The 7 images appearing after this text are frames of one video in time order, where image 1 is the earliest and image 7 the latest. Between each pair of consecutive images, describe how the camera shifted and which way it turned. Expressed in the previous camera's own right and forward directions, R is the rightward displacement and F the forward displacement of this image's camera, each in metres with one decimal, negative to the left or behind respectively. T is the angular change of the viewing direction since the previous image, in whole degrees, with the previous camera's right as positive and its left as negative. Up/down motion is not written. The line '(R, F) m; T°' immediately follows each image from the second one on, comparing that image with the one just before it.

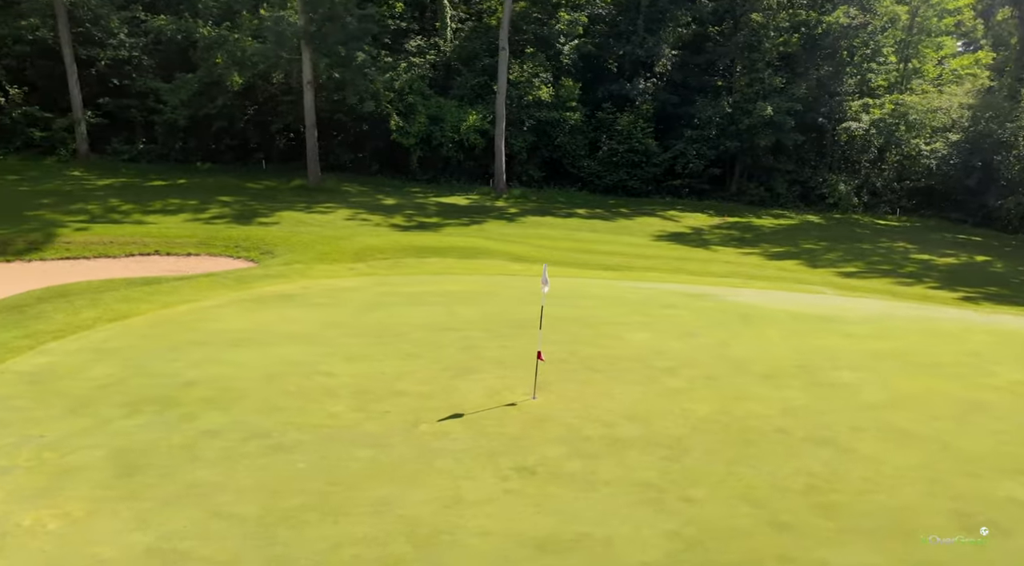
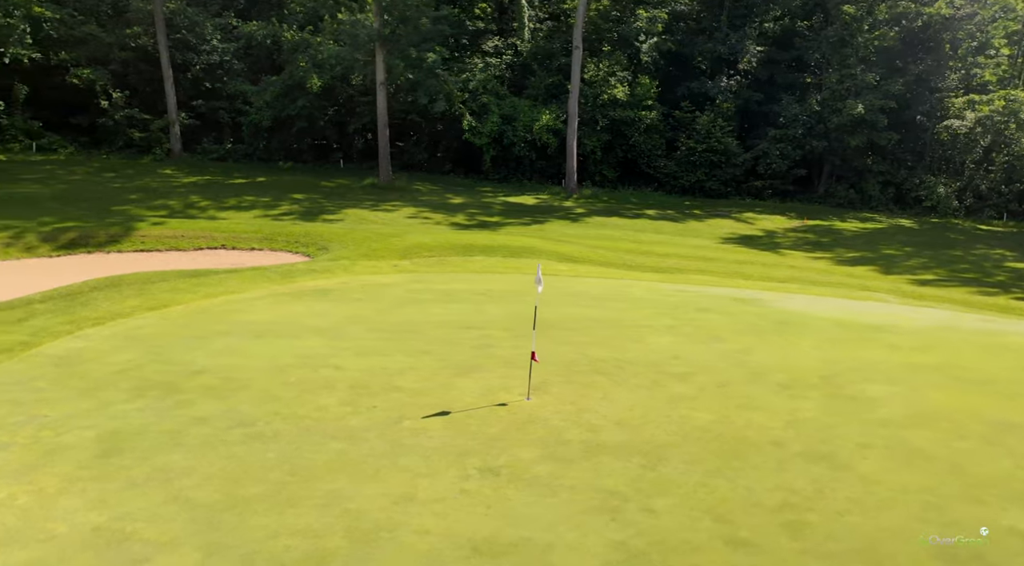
(+1.1, +0.1) m; -7°
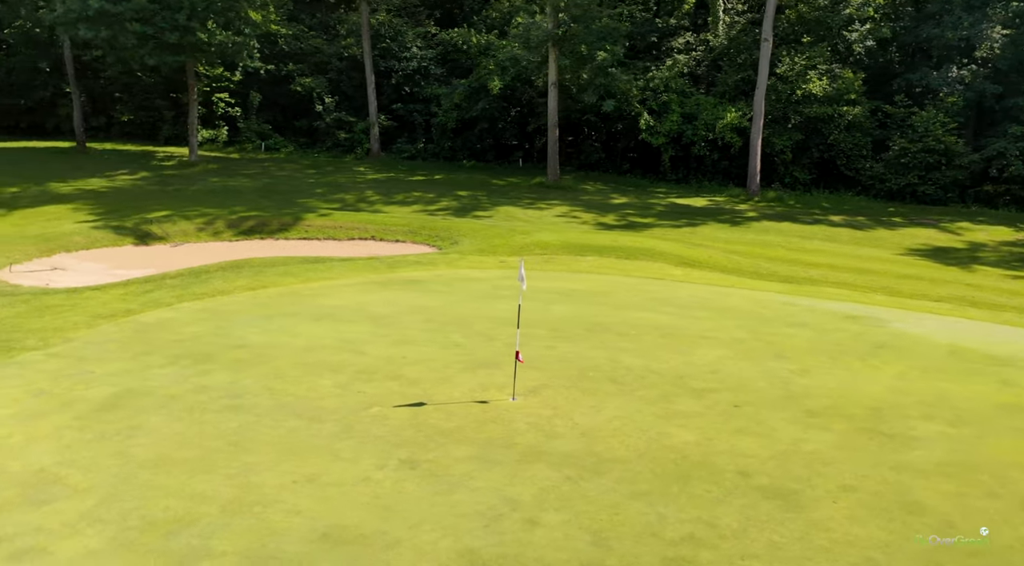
(+2.7, +0.5) m; -18°
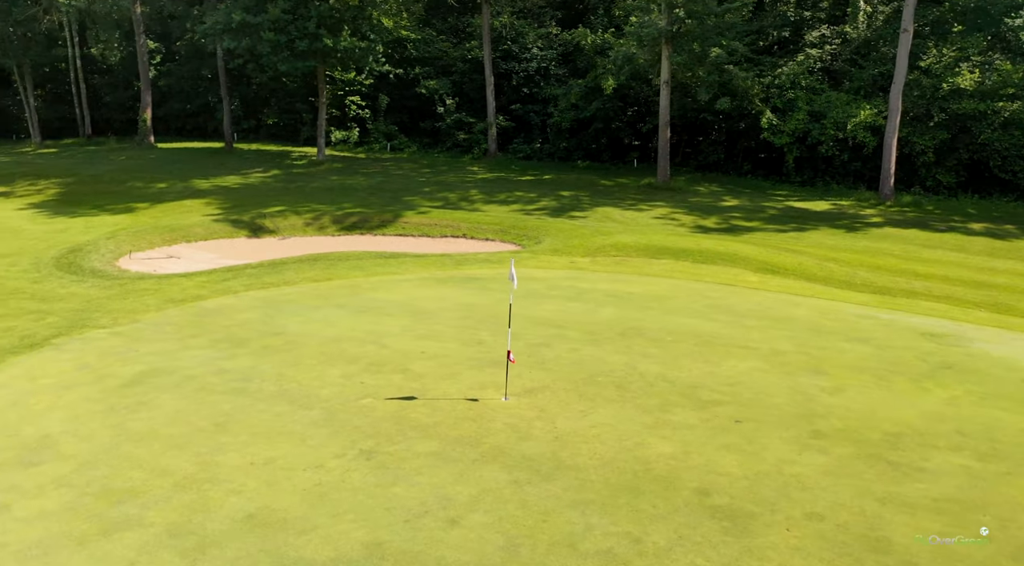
(+1.7, +0.2) m; -11°
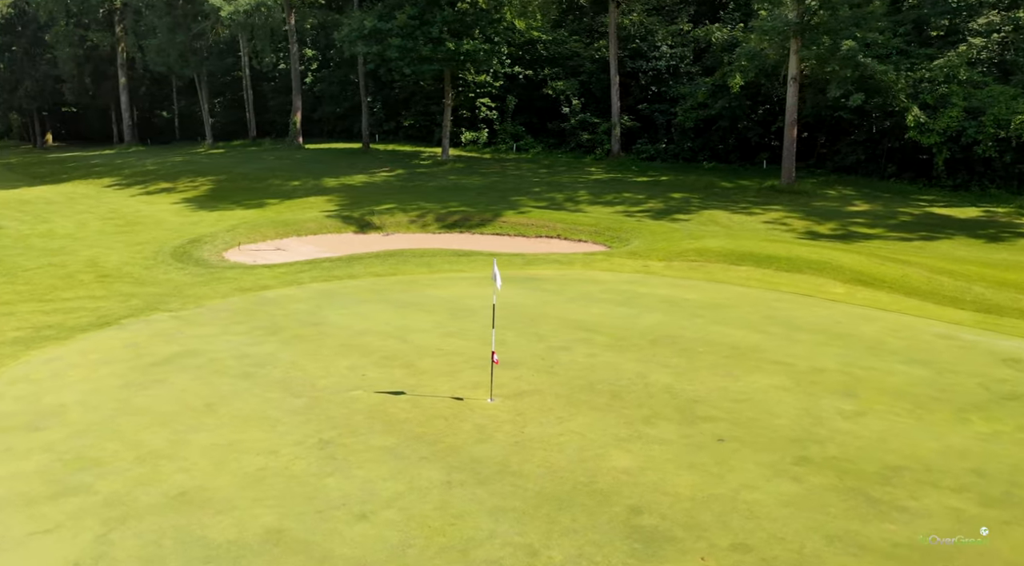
(+1.8, +0.3) m; -12°
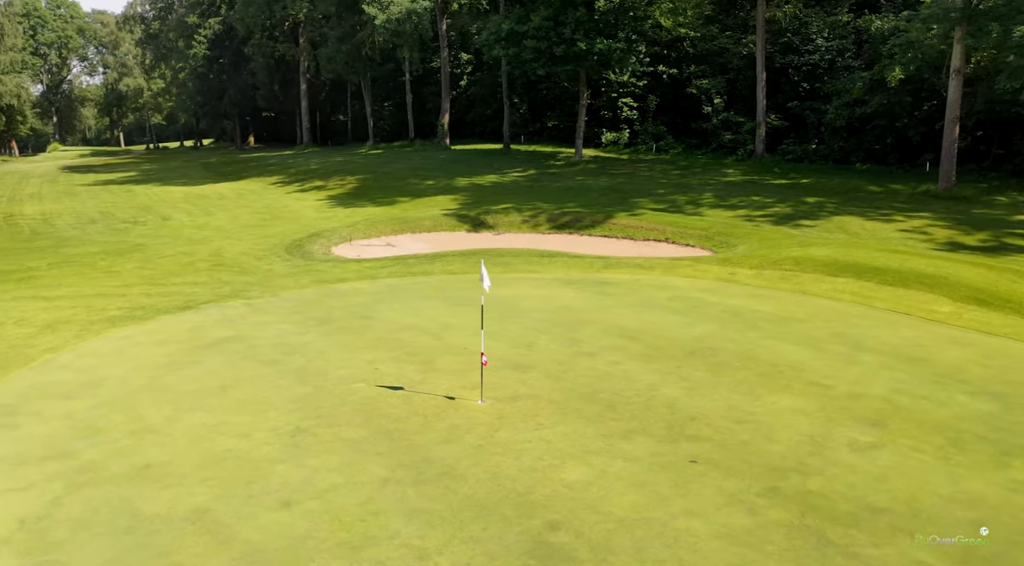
(+1.9, +0.4) m; -13°
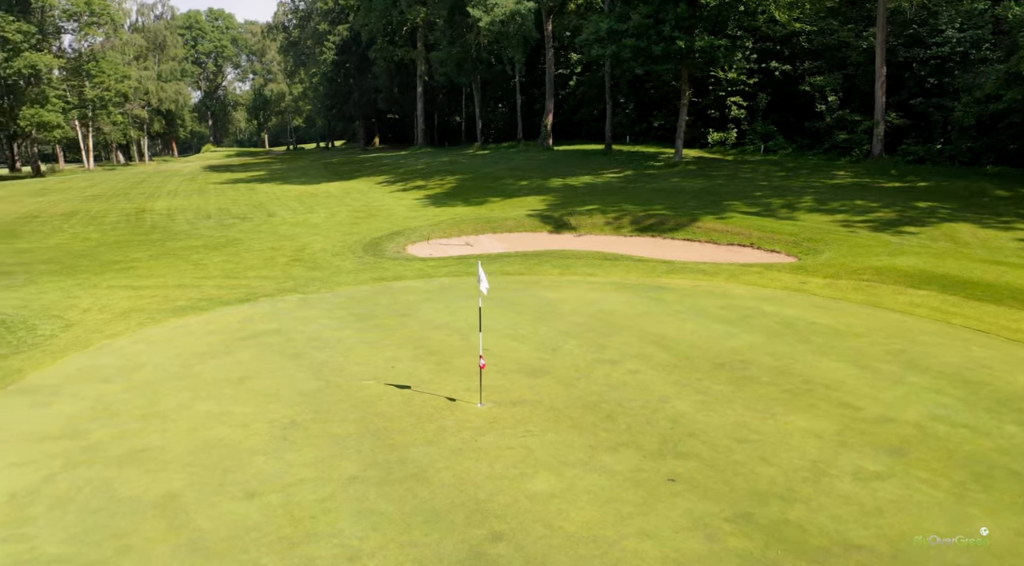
(+1.3, +0.3) m; -9°
